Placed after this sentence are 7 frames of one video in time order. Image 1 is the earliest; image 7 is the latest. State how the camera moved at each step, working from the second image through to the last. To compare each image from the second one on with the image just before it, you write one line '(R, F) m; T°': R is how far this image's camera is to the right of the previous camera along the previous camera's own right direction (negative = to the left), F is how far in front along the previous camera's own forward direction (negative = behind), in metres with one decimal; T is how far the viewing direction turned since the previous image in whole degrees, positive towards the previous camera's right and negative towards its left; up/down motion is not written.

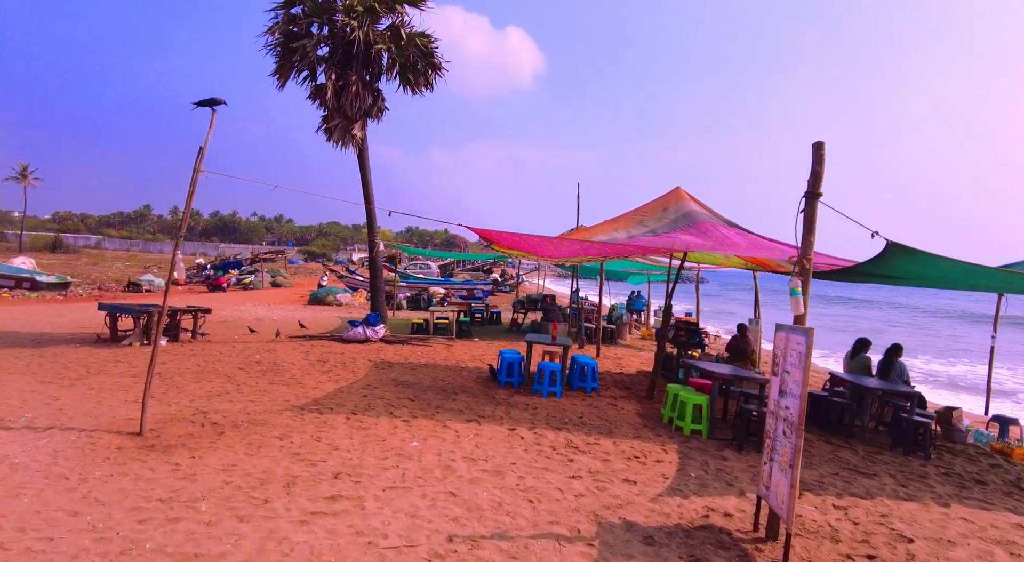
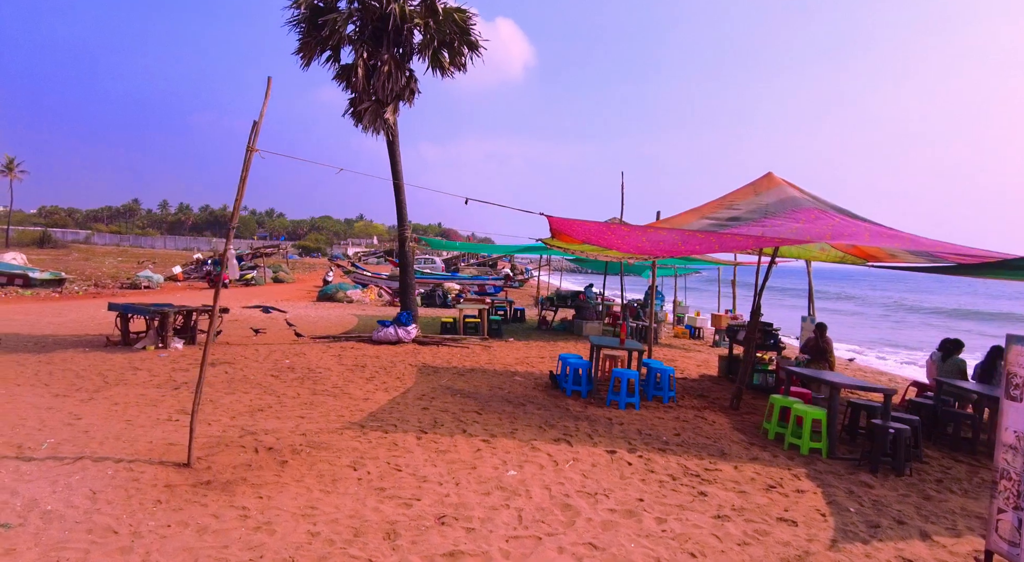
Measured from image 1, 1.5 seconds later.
(-1.0, +0.9) m; +1°
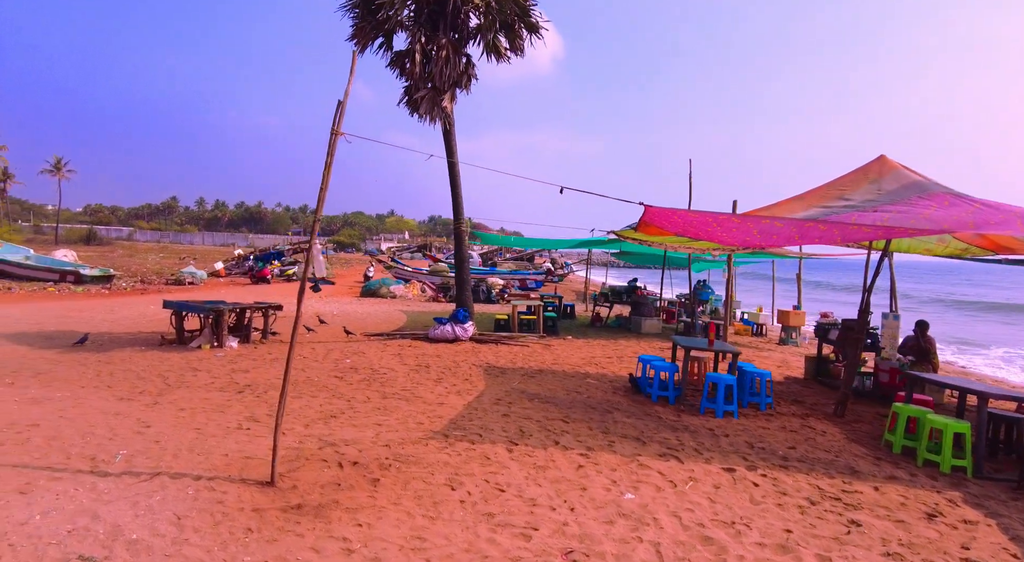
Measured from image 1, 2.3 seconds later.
(-0.7, +0.6) m; -3°
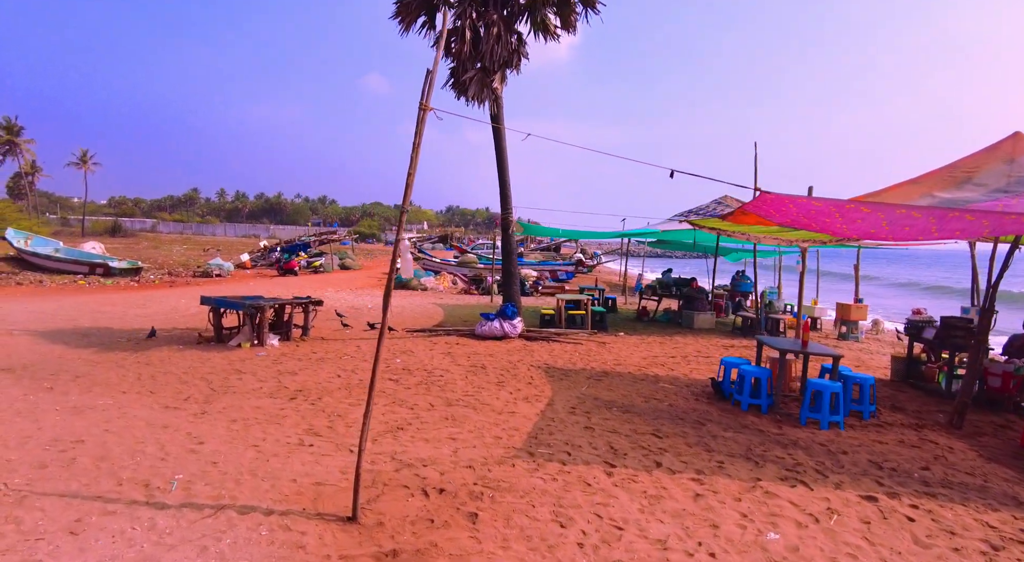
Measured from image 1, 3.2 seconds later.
(-0.7, +0.7) m; -2°
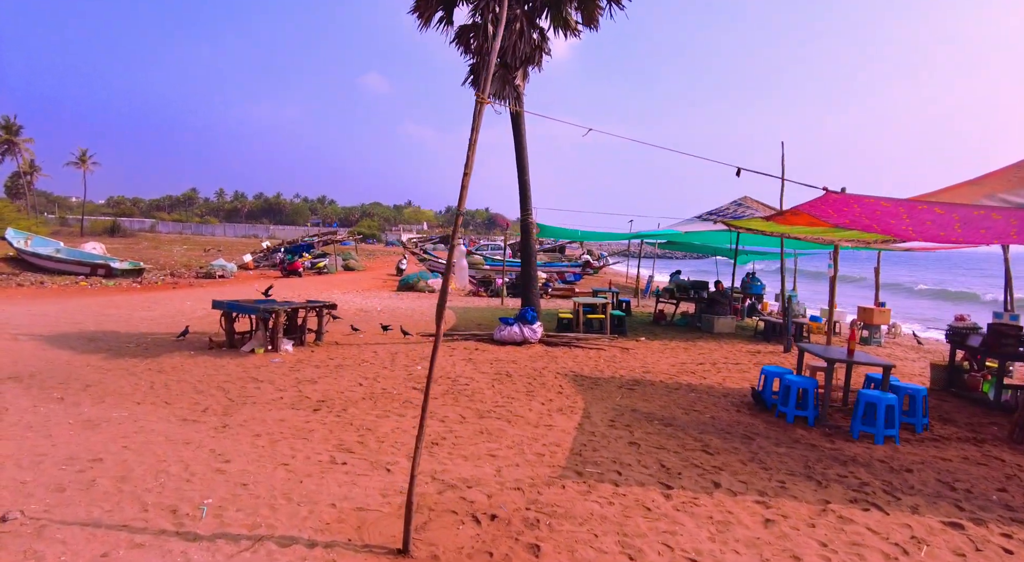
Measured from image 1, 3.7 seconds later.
(-0.4, +0.3) m; 0°
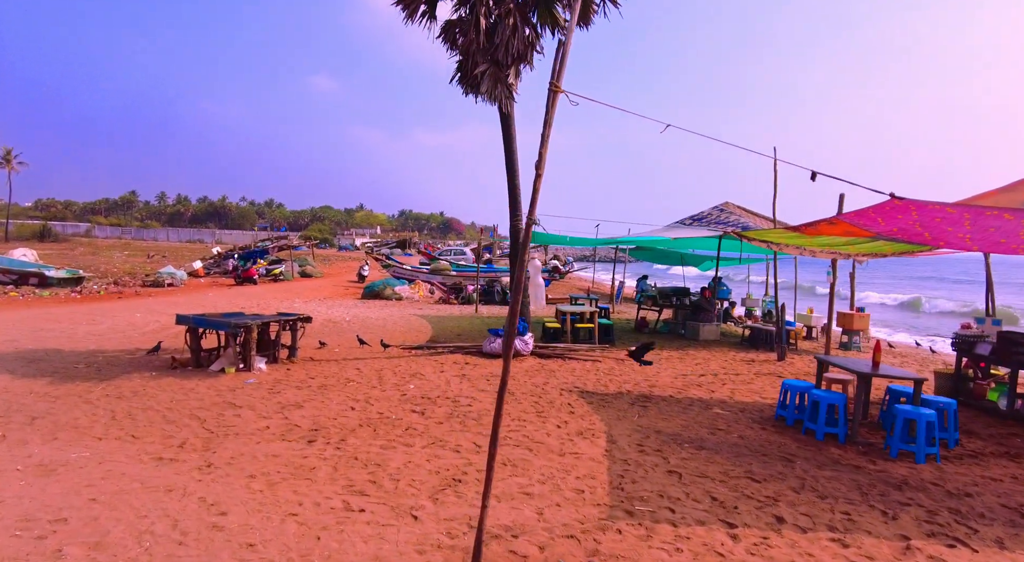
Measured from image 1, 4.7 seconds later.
(-0.6, +0.6) m; +4°
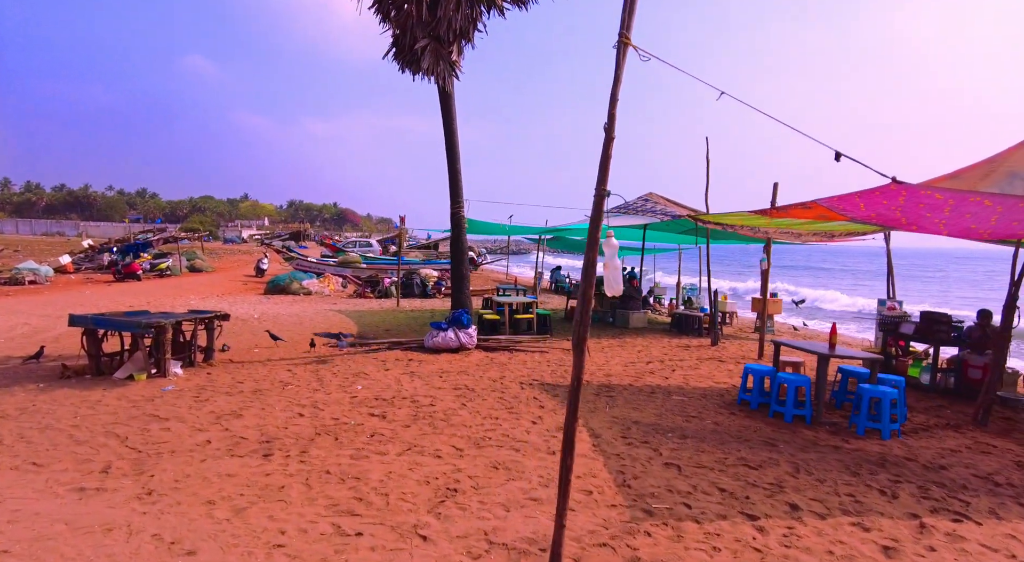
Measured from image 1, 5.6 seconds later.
(-0.7, +0.5) m; +10°
